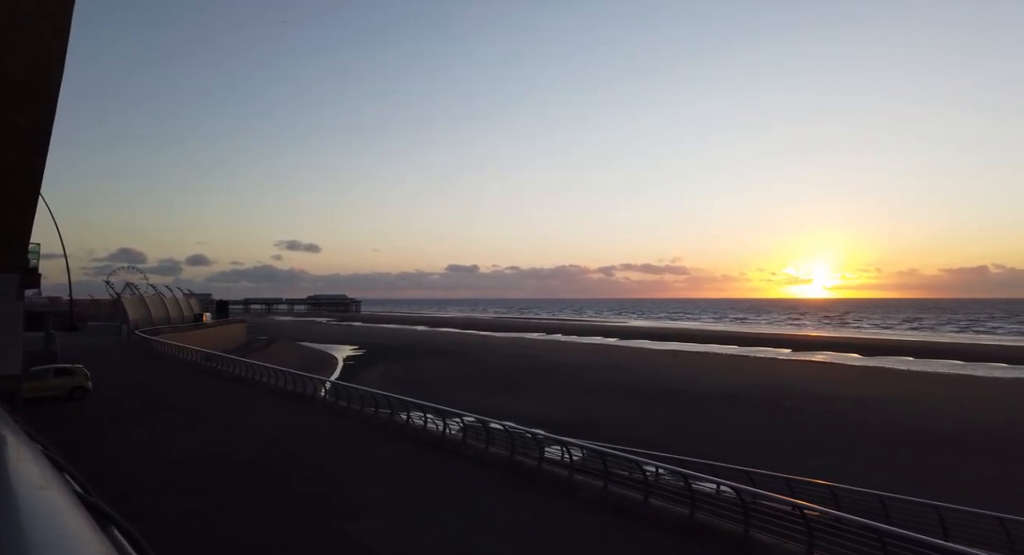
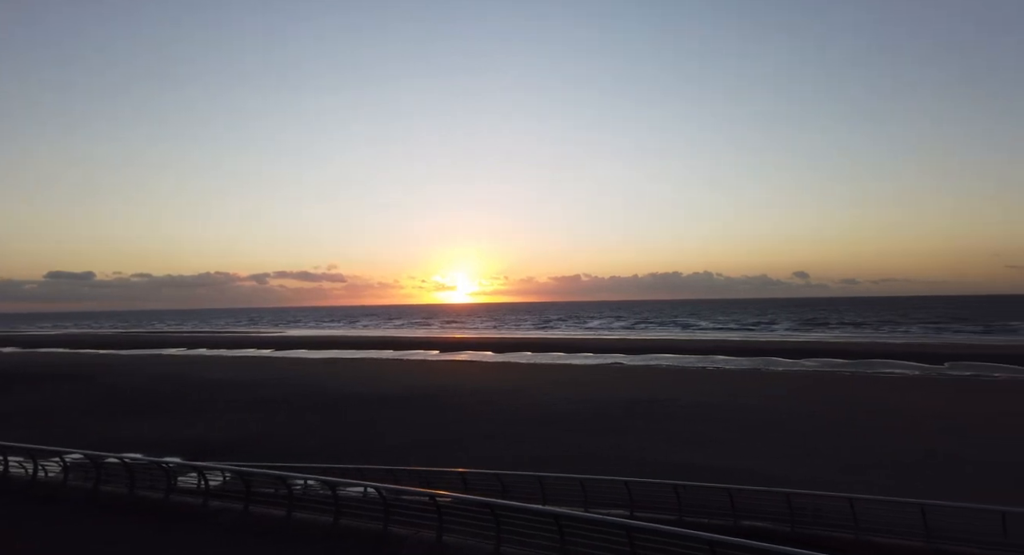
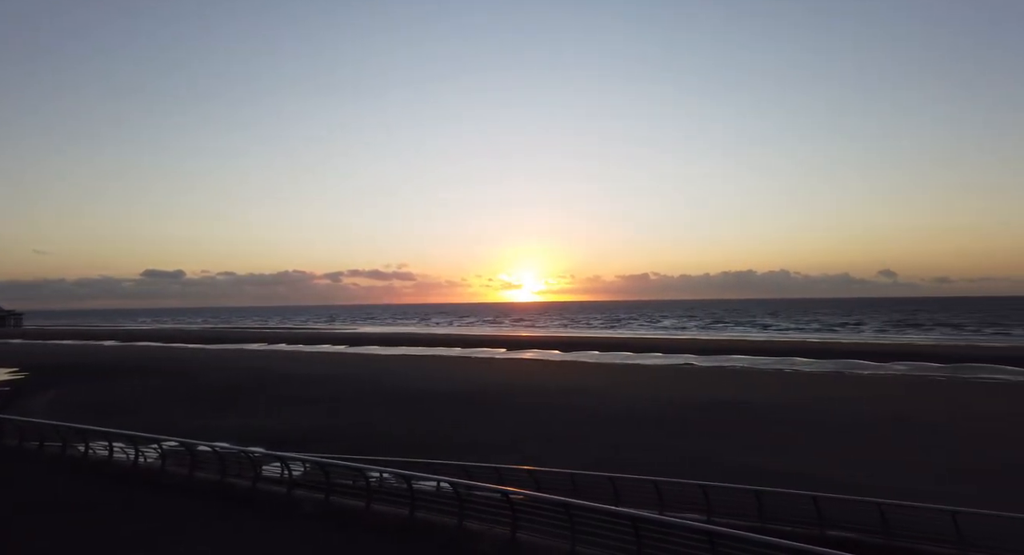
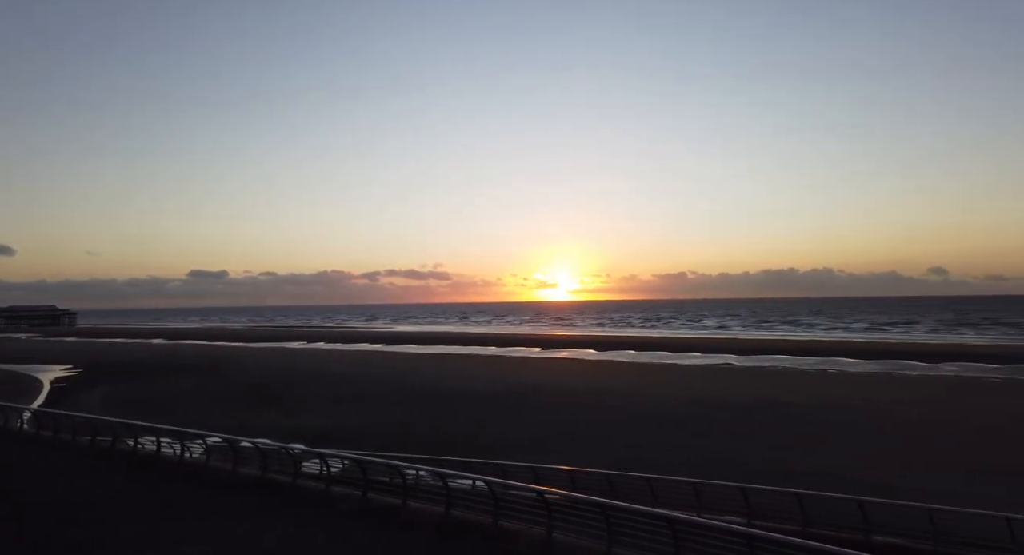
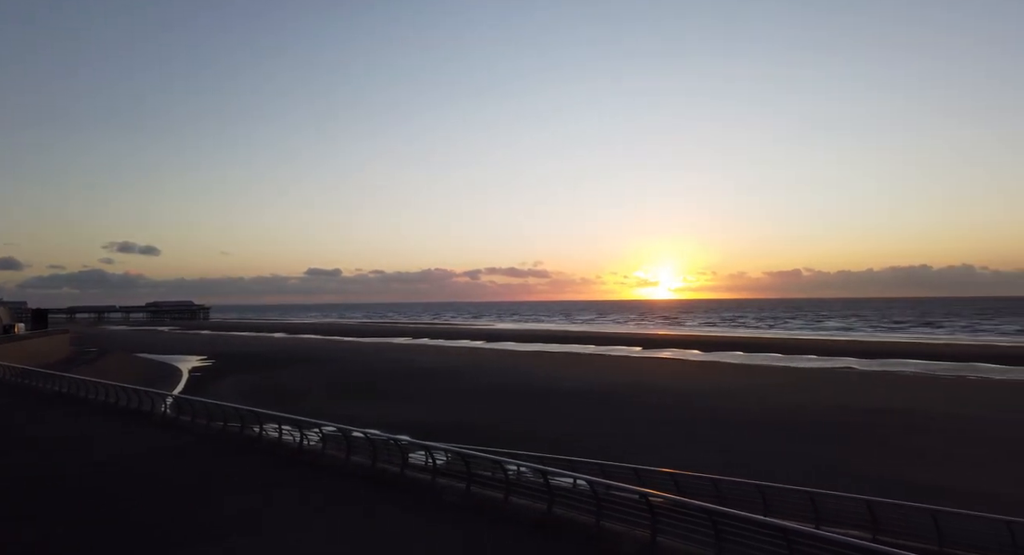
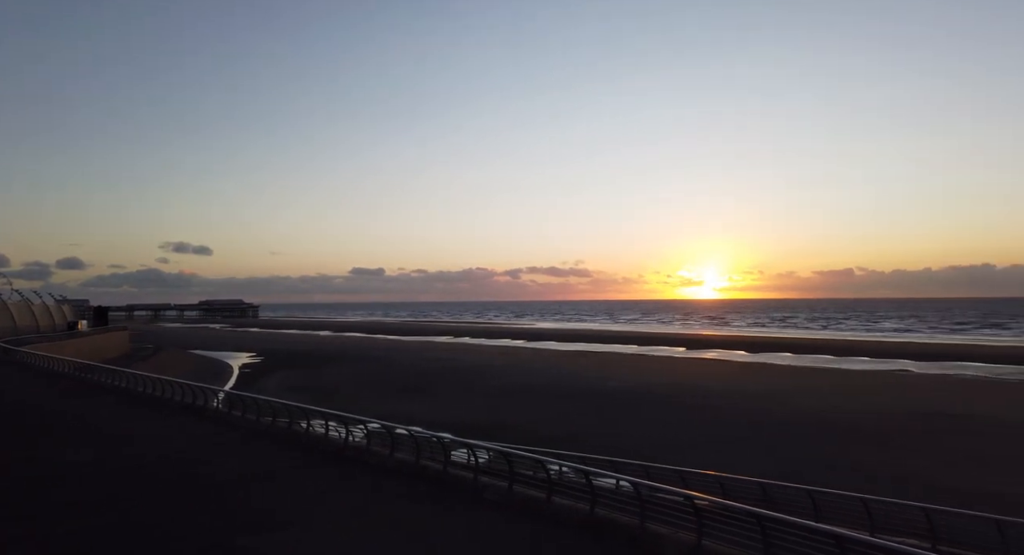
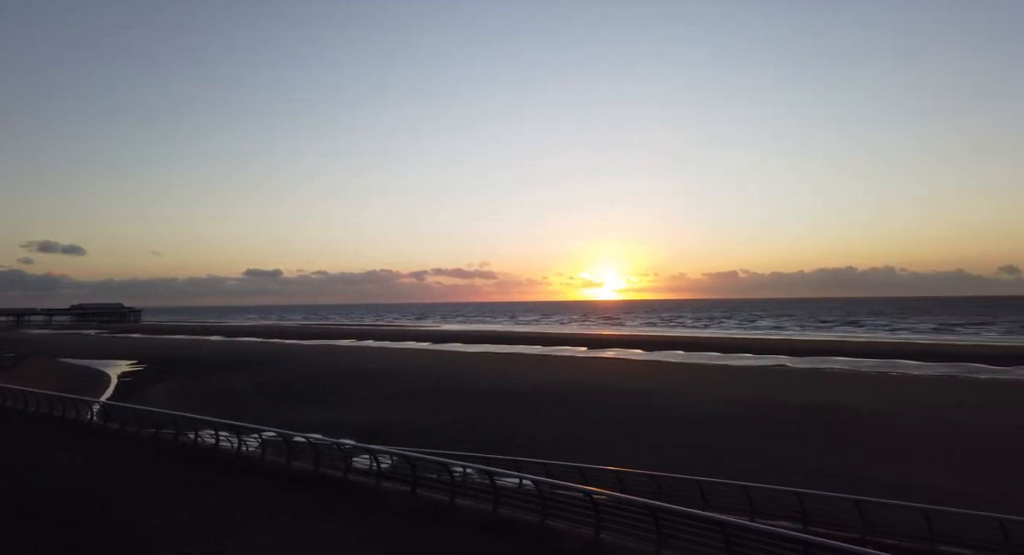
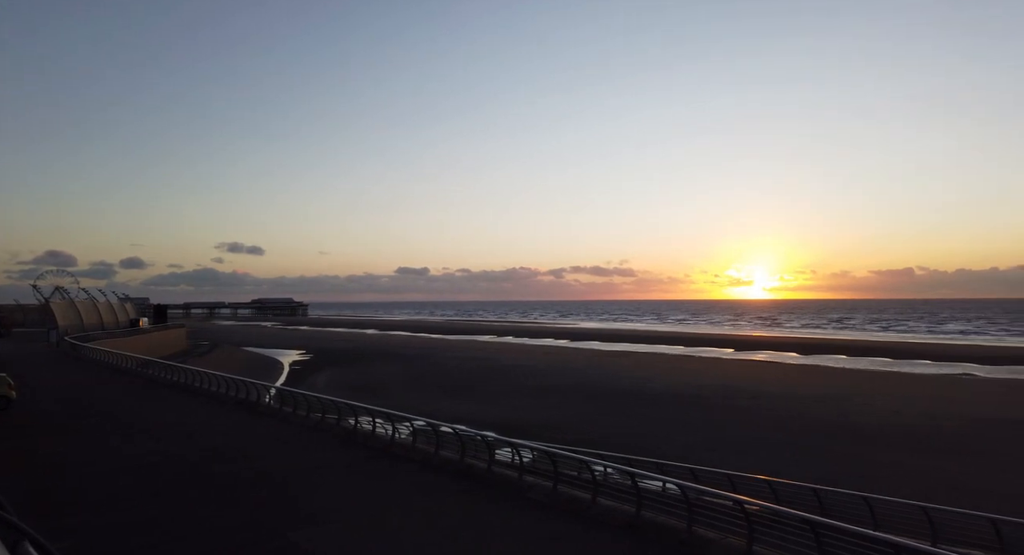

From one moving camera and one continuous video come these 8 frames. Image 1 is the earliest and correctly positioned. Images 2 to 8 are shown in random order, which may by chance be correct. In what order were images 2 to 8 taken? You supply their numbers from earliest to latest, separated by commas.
8, 6, 5, 7, 4, 3, 2
